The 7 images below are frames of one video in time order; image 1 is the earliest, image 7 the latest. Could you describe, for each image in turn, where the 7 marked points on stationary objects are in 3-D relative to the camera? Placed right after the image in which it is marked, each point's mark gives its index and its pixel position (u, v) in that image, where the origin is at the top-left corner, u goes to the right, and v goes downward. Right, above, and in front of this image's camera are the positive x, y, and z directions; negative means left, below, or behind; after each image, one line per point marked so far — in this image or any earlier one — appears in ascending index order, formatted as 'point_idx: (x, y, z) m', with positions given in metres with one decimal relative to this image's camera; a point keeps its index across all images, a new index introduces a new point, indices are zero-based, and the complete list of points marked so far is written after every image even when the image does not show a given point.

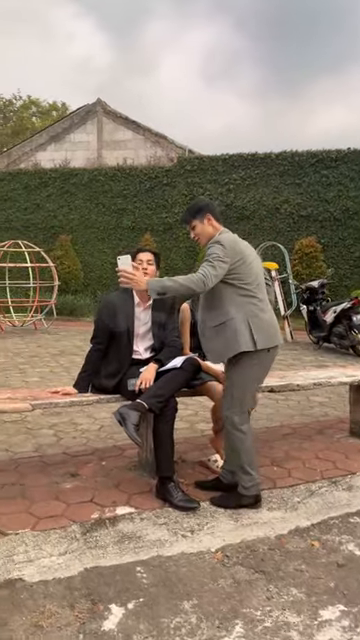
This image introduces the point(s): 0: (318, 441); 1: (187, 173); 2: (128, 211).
0: (+1.1, -1.0, +4.4) m
1: (+0.2, +3.5, +13.0) m
2: (-1.3, +2.7, +13.5) m
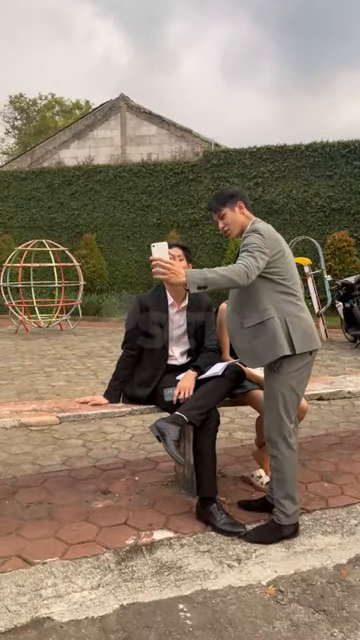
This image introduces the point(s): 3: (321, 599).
0: (+1.4, -1.0, +4.0) m
1: (+0.8, +3.6, +12.6) m
2: (-0.7, +2.8, +13.2) m
3: (+0.6, -1.3, +2.4) m
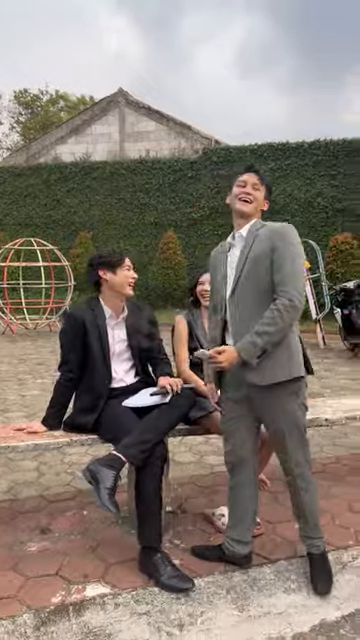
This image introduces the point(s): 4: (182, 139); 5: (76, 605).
0: (+1.1, -1.1, +3.6) m
1: (+0.7, +3.5, +12.2) m
2: (-0.7, +2.7, +12.8) m
3: (+0.3, -1.4, +2.0) m
4: (+0.1, +4.5, +13.5) m
5: (-0.5, -1.2, +2.4) m
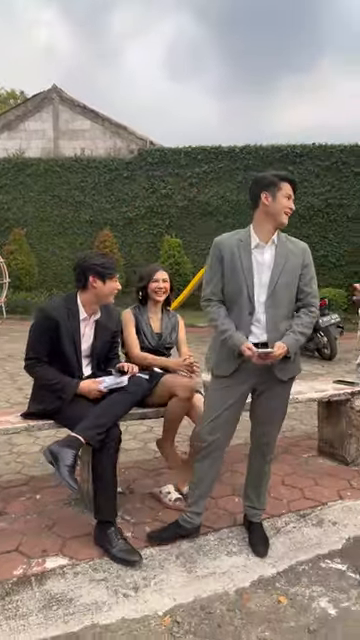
0: (+0.8, -1.0, +4.0) m
1: (-0.7, +3.6, +12.4) m
2: (-2.2, +2.8, +12.9) m
3: (+0.2, -1.3, +2.3) m
4: (-1.6, +4.6, +13.7) m
5: (-0.7, -1.2, +2.5) m
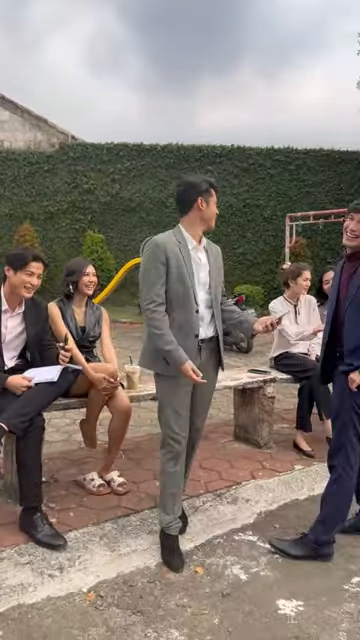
0: (+0.2, -1.0, +4.2) m
1: (-2.5, +3.7, +12.4) m
2: (-4.1, +2.9, +12.6) m
3: (-0.2, -1.3, +2.5) m
4: (-3.5, +4.7, +13.4) m
5: (-1.0, -1.2, +2.6) m
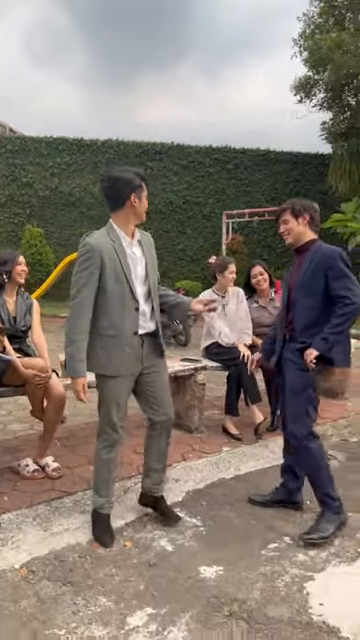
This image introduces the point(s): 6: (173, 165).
0: (-0.3, -0.9, +4.3) m
1: (-3.9, +3.8, +12.2) m
2: (-5.5, +3.0, +12.2) m
3: (-0.5, -1.2, +2.6) m
4: (-5.0, +4.8, +13.1) m
5: (-1.4, -1.1, +2.6) m
6: (-0.2, +3.5, +12.1) m
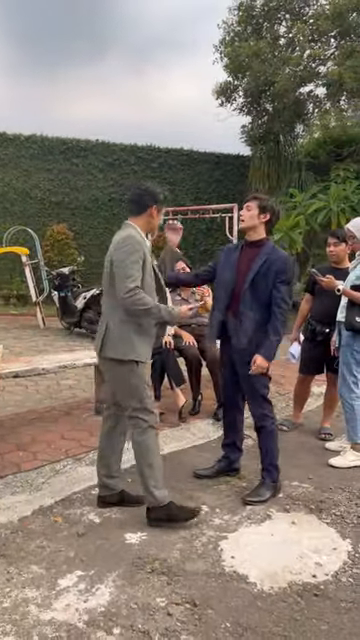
0: (-1.0, -0.9, +4.5) m
1: (-5.6, +3.8, +11.8) m
2: (-7.1, +3.0, +11.6) m
3: (-0.9, -1.2, +2.8) m
4: (-6.8, +4.9, +12.6) m
5: (-1.8, -1.1, +2.7) m
6: (-1.9, +3.6, +12.2) m
